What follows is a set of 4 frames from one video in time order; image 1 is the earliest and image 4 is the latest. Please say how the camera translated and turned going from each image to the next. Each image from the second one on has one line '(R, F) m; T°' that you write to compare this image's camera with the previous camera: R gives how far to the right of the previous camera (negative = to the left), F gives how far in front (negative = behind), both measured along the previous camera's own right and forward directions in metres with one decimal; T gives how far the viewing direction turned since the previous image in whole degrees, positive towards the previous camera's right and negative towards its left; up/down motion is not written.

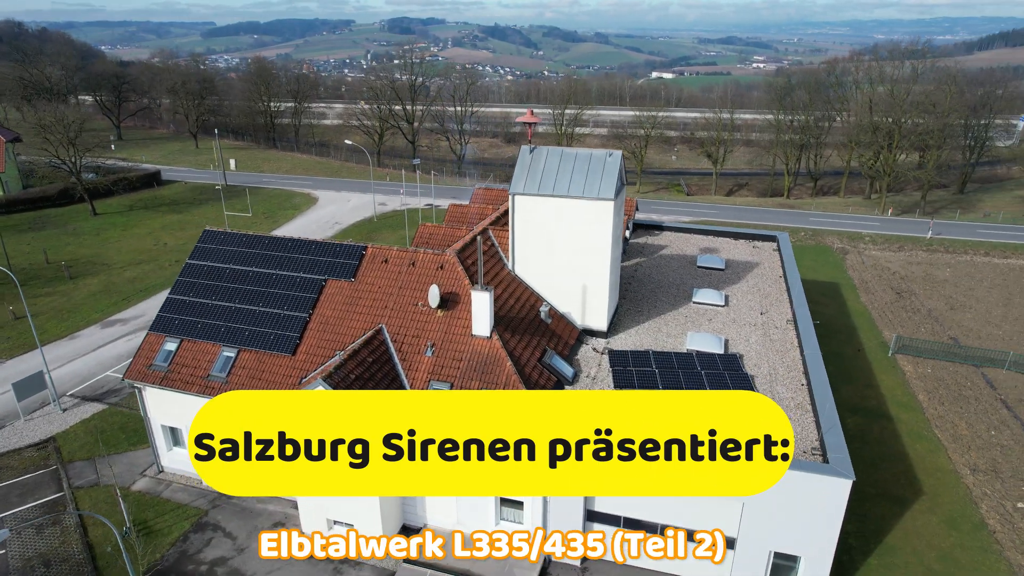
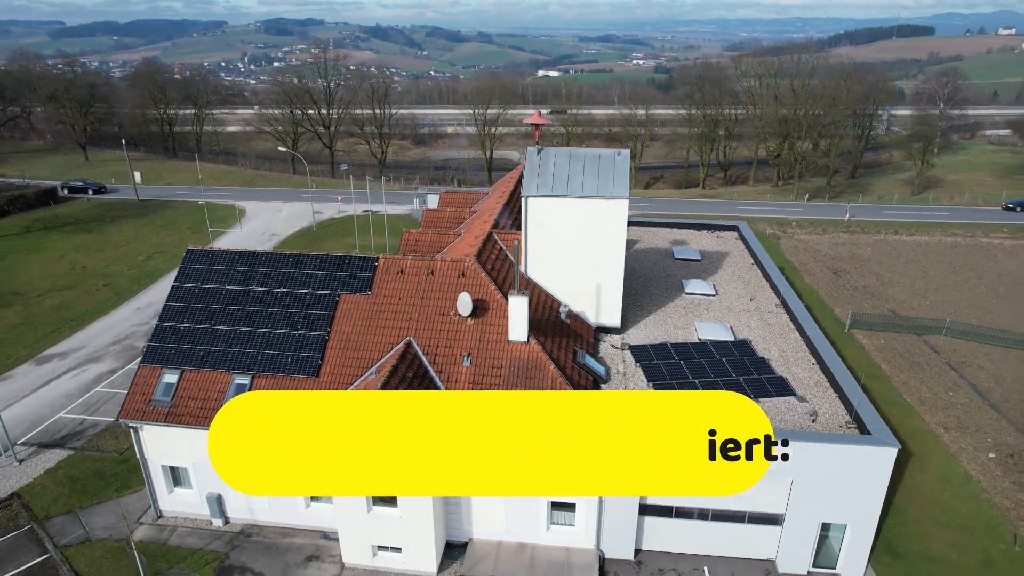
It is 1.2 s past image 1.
(-3.9, +0.5) m; +9°
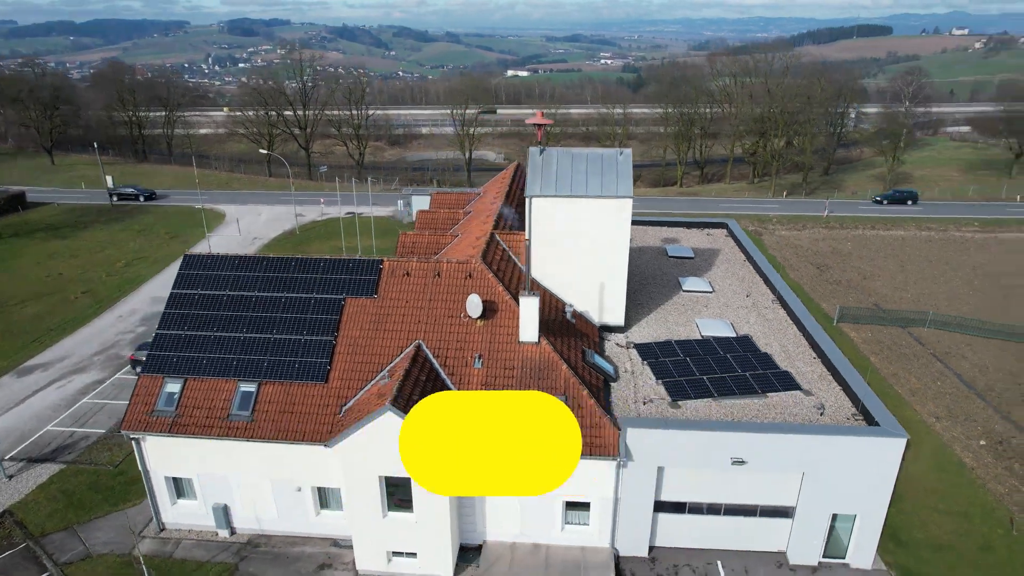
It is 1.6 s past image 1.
(-1.1, +0.1) m; +2°
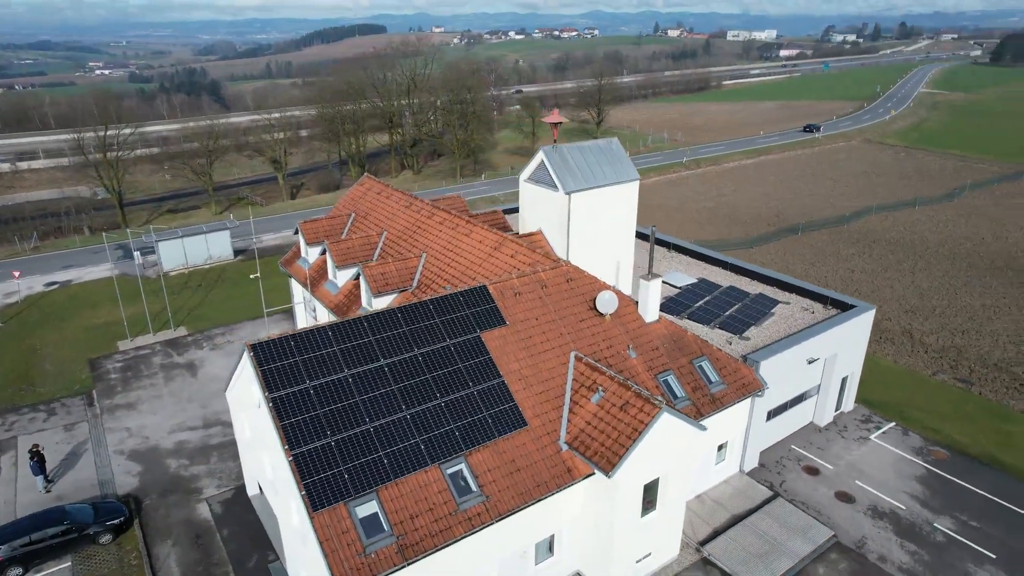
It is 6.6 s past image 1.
(-14.5, +5.1) m; +36°
